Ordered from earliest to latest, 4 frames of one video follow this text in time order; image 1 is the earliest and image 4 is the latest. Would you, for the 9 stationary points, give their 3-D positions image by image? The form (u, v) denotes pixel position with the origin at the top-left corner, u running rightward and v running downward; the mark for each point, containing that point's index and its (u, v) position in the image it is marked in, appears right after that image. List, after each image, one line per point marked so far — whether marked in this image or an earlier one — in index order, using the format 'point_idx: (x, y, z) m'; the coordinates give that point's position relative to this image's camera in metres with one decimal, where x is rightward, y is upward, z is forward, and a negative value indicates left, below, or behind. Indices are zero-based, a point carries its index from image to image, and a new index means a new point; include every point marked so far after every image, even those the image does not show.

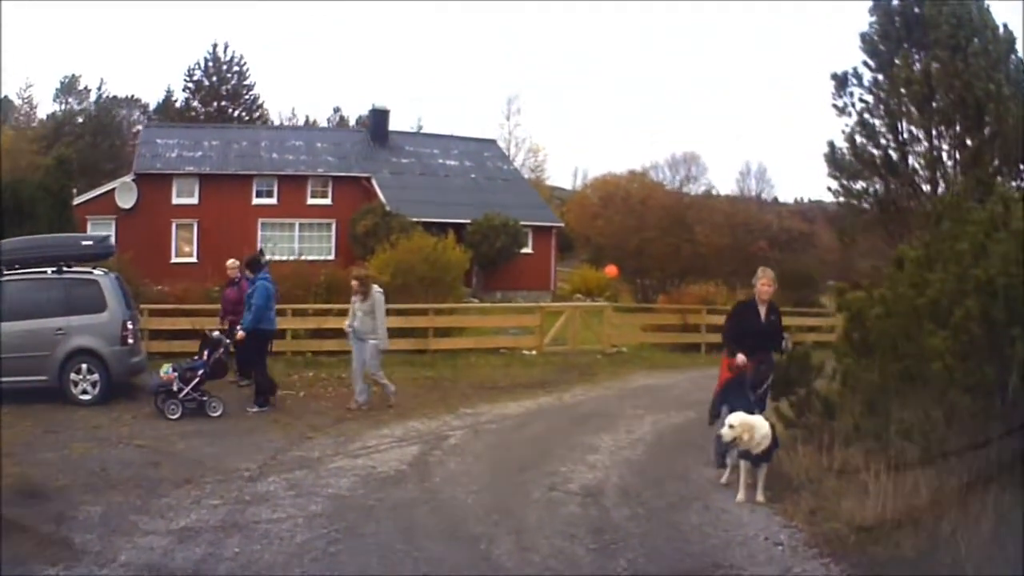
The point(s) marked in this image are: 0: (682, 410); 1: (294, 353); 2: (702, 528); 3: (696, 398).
0: (+1.8, -1.3, +12.2) m
1: (-2.9, -0.9, +15.3) m
2: (+1.0, -1.3, +6.2) m
3: (+2.2, -1.3, +13.5) m
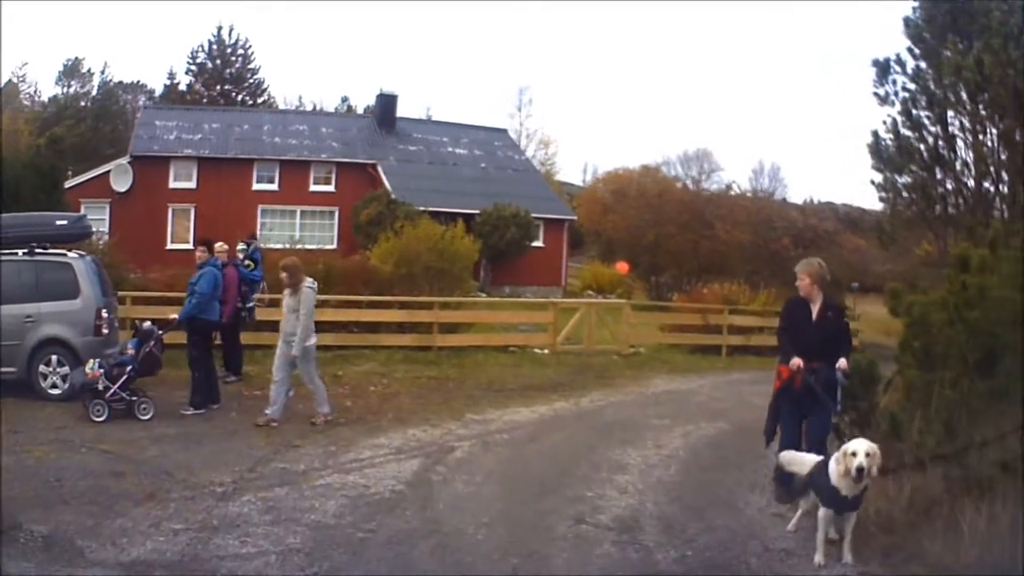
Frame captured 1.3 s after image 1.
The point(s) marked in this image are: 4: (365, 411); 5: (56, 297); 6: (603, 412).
0: (+1.9, -1.3, +11.0) m
1: (-2.8, -0.7, +14.1) m
2: (+1.1, -1.3, +5.1) m
3: (+2.3, -1.3, +12.3) m
4: (-1.3, -1.1, +10.5) m
5: (-4.5, -0.1, +11.2) m
6: (+0.9, -1.2, +10.9) m
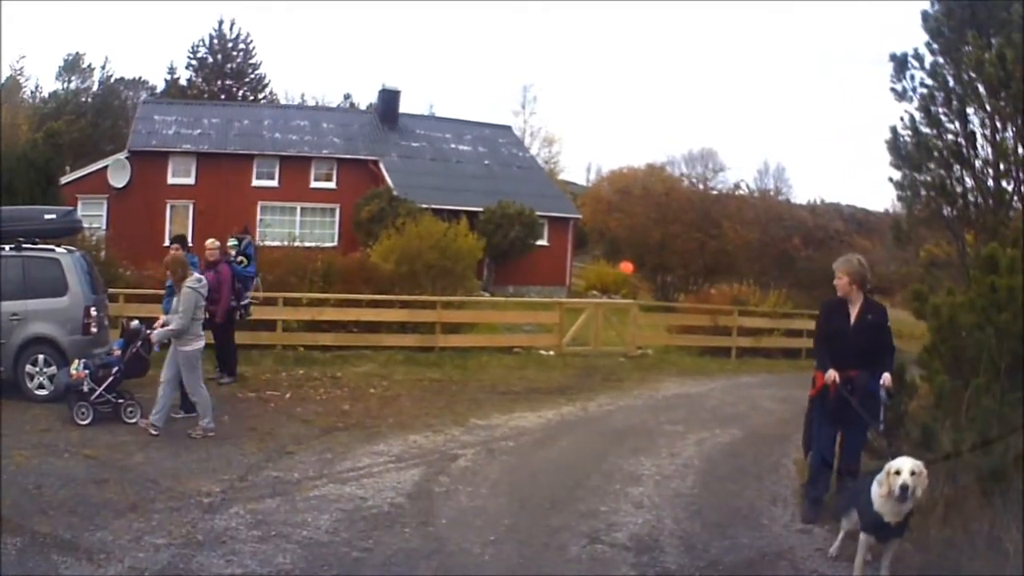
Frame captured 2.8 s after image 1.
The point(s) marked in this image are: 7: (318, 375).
0: (+2.0, -1.3, +10.5) m
1: (-2.7, -0.7, +13.6) m
2: (+1.2, -1.3, +4.6) m
3: (+2.3, -1.3, +11.8) m
4: (-1.3, -1.1, +10.1) m
5: (-4.4, -0.1, +10.8) m
6: (+0.9, -1.2, +10.5) m
7: (-2.1, -0.9, +12.3) m
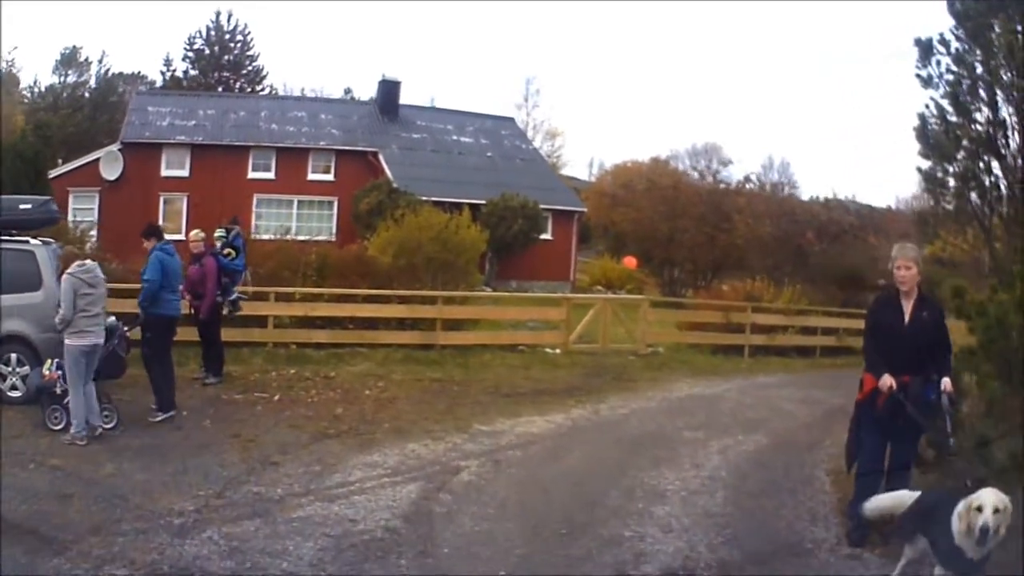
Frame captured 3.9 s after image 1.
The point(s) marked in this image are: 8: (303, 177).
0: (+2.0, -1.2, +9.8) m
1: (-2.7, -0.6, +12.9) m
2: (+1.2, -1.3, +3.9) m
3: (+2.4, -1.2, +11.1) m
4: (-1.2, -1.1, +9.3) m
5: (-4.4, 0.0, +10.0) m
6: (+1.0, -1.1, +9.7) m
7: (-2.0, -0.9, +11.6) m
8: (-2.0, +1.0, +11.0) m
